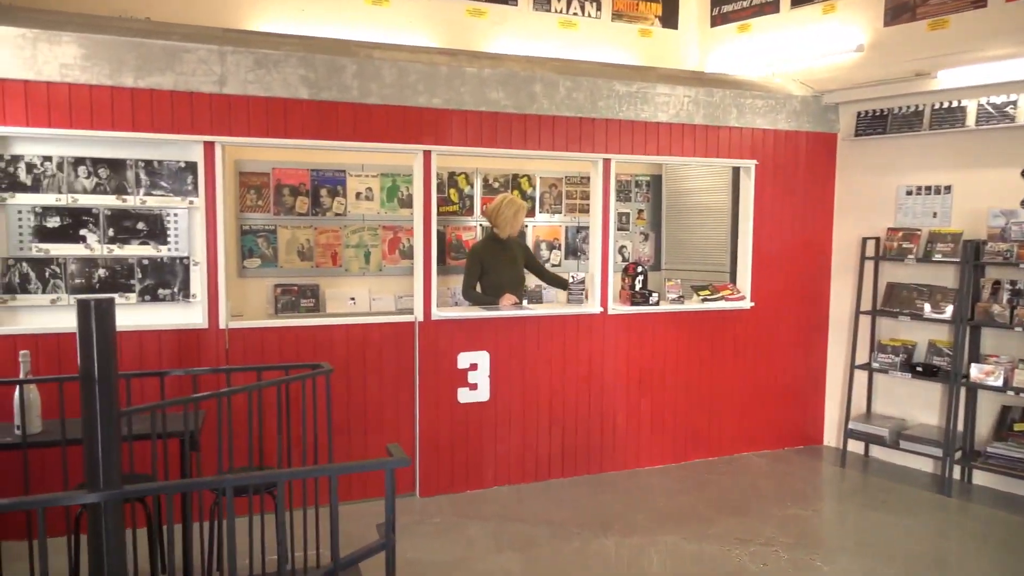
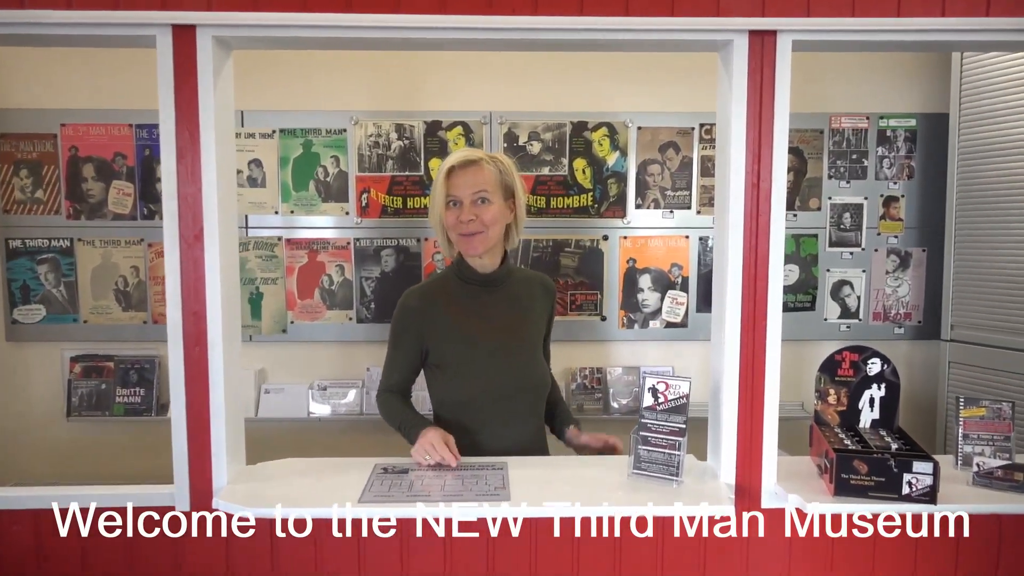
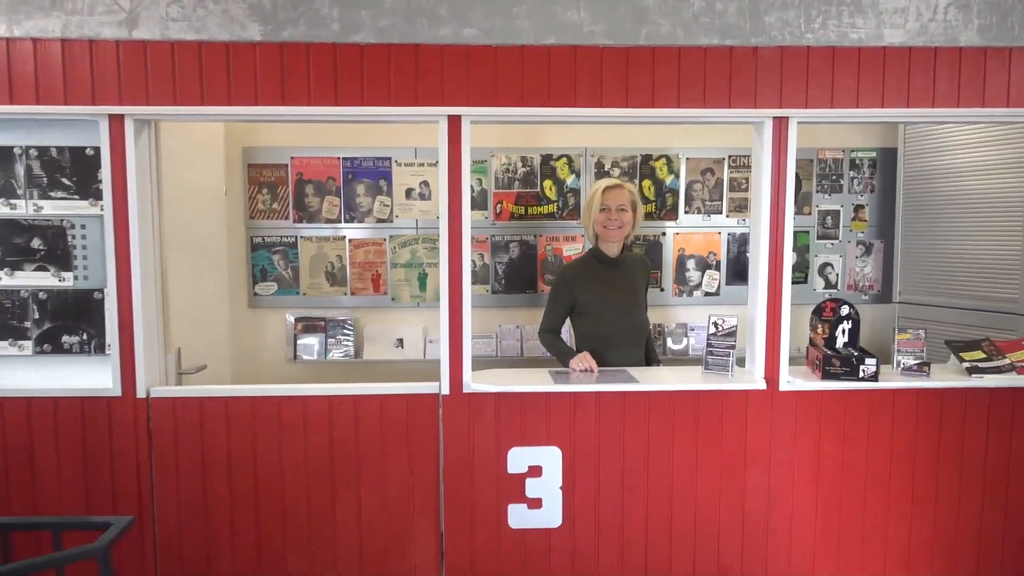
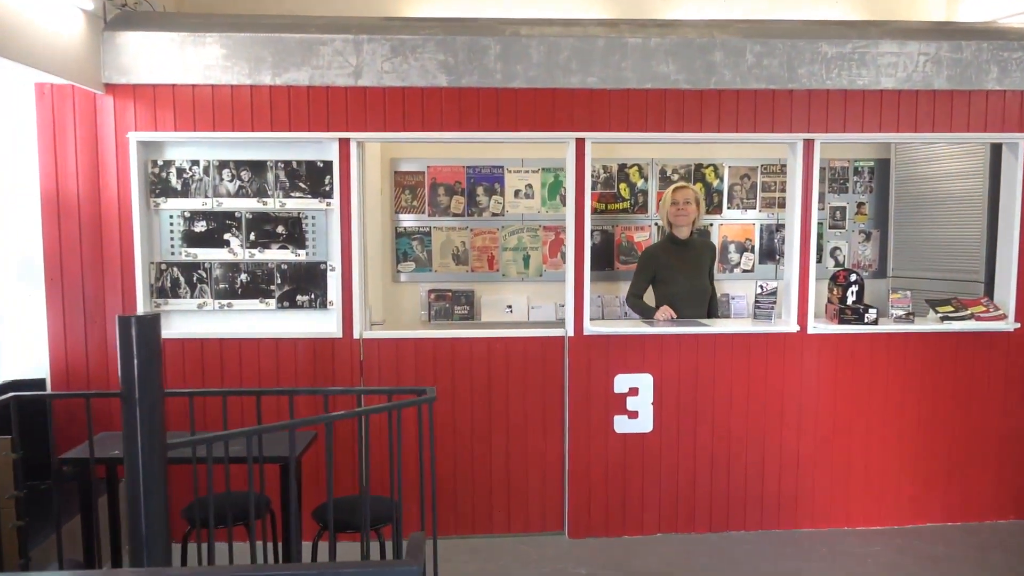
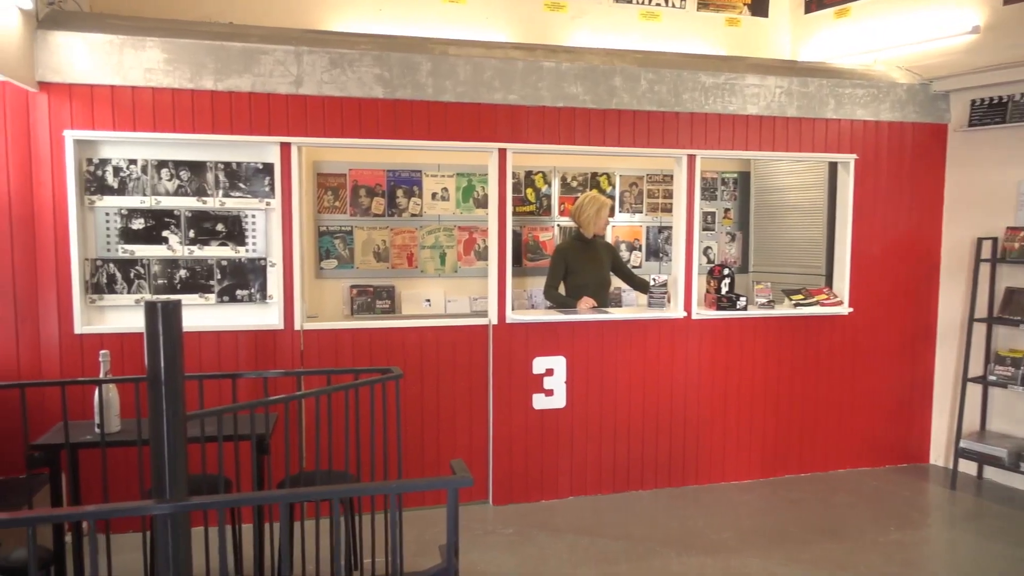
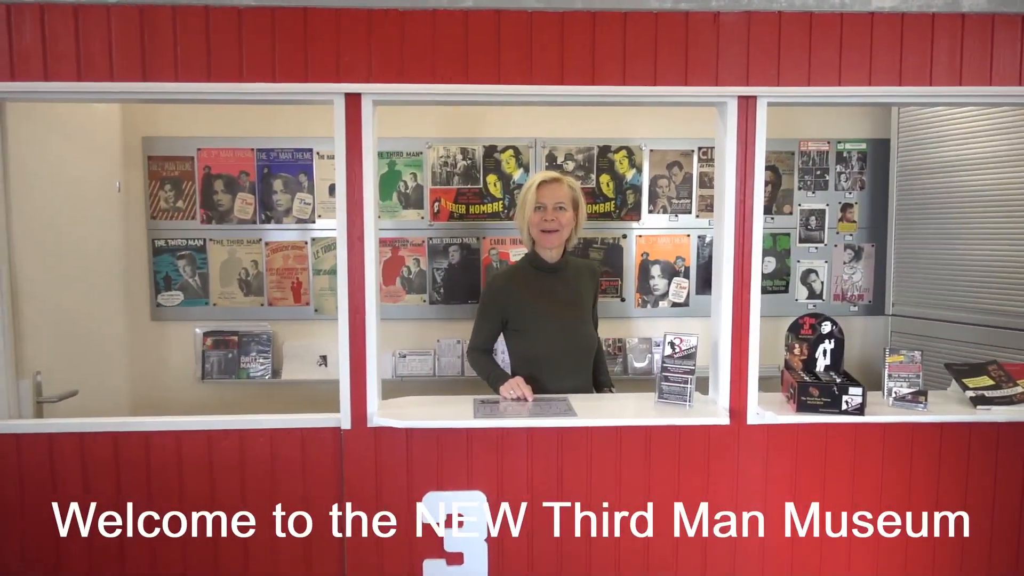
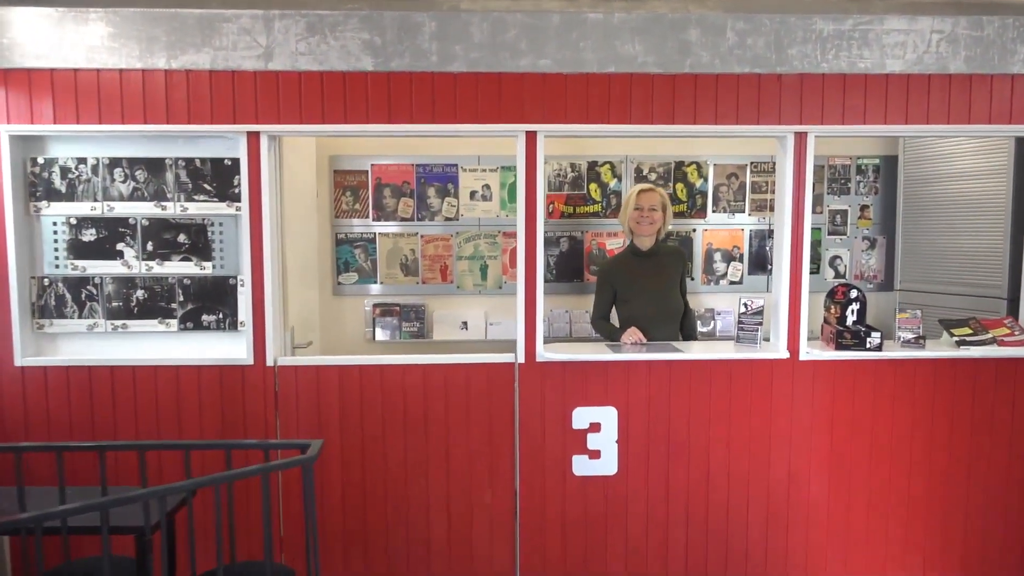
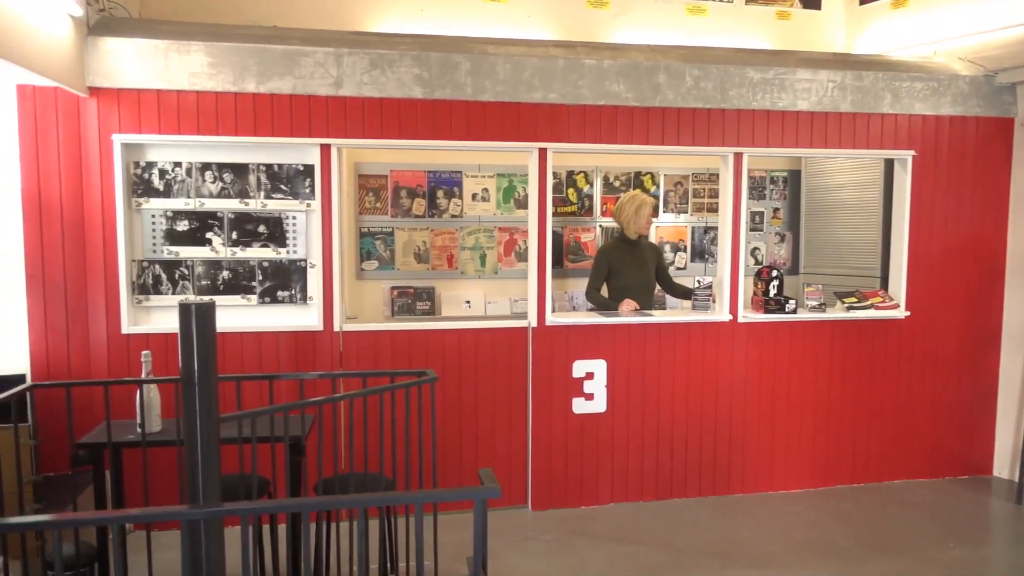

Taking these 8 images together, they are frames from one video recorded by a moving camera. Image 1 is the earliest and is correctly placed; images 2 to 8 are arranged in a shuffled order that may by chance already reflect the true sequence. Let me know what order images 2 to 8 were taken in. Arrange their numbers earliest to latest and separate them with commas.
5, 8, 4, 7, 3, 6, 2
